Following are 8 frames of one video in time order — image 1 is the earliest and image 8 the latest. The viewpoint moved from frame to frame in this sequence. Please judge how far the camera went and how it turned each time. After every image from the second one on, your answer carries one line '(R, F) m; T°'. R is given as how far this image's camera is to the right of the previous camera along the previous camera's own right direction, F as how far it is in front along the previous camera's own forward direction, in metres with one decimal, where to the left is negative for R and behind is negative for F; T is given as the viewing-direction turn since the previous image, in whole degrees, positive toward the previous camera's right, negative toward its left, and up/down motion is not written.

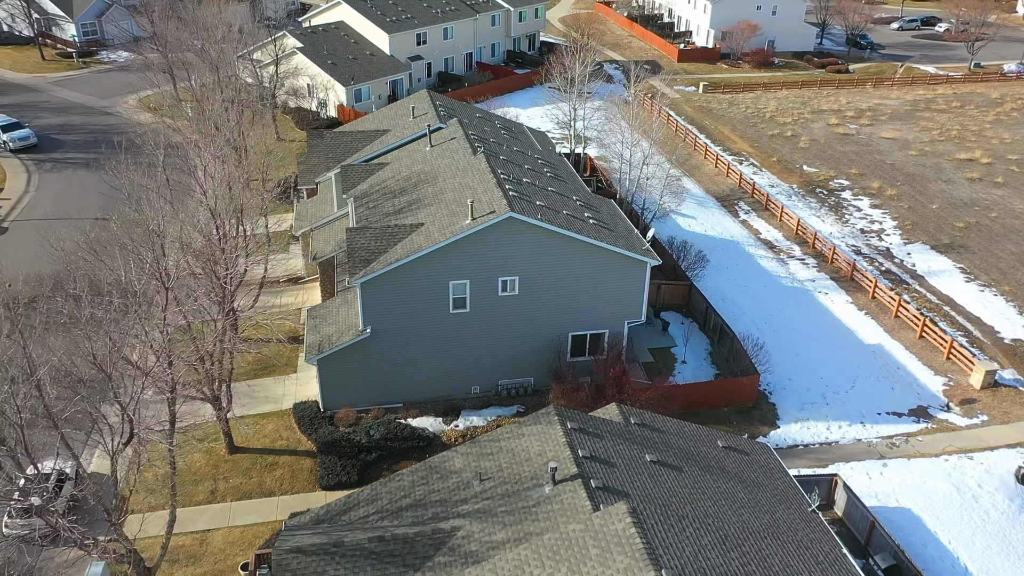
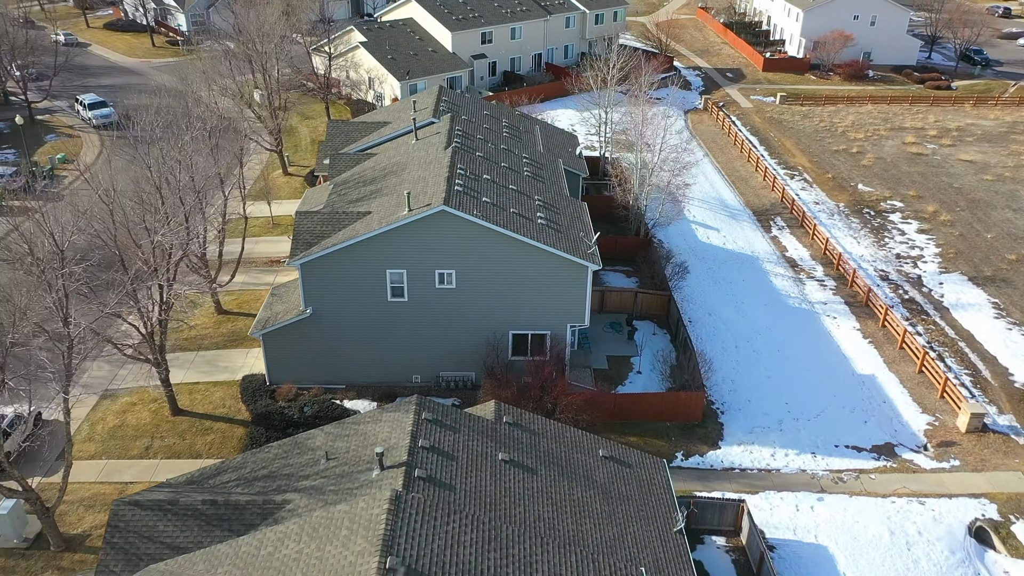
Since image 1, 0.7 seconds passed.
(+5.7, +0.3) m; -9°
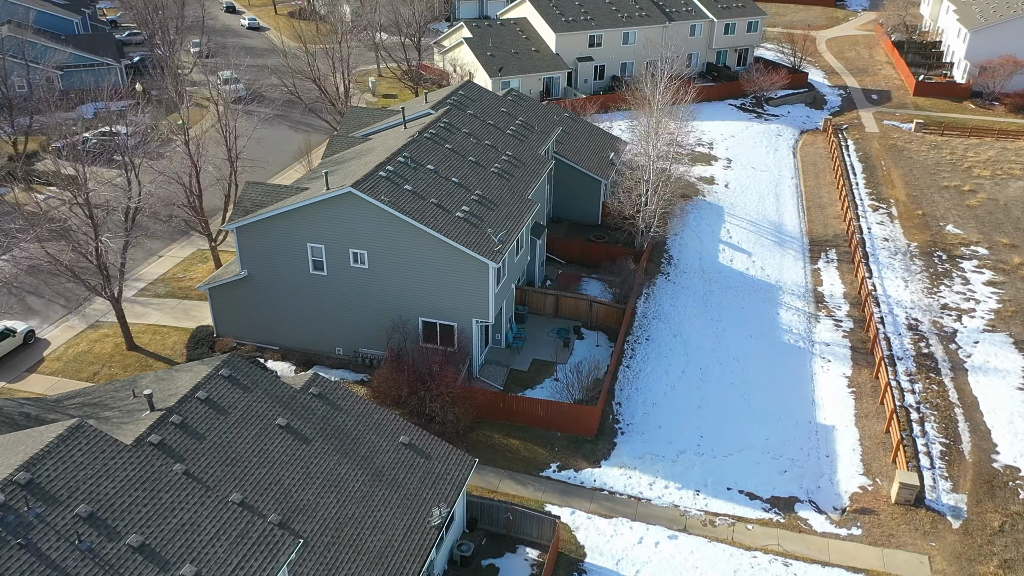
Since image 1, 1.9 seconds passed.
(+9.3, +0.9) m; -15°
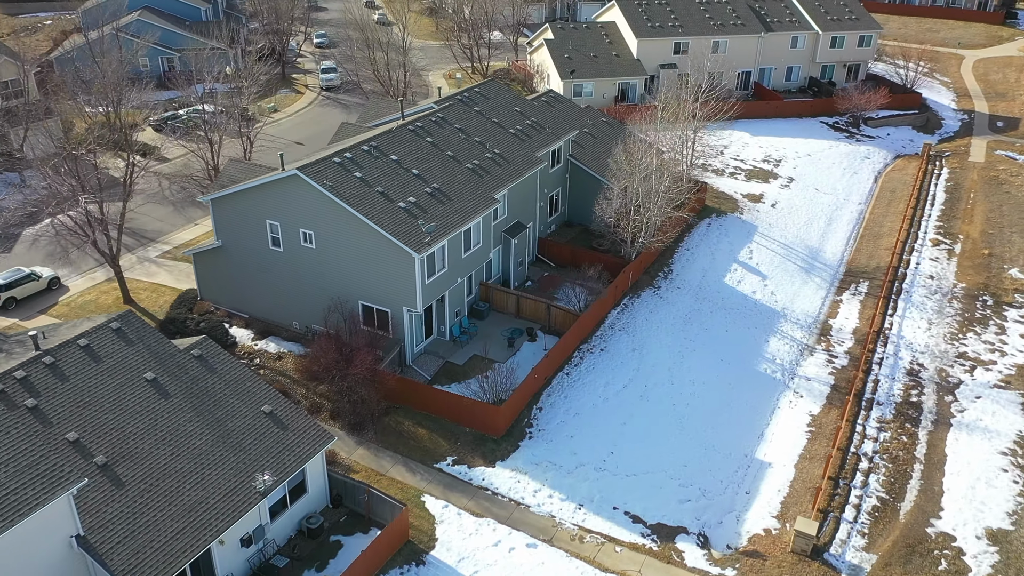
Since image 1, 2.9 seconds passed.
(+7.4, +0.6) m; -11°
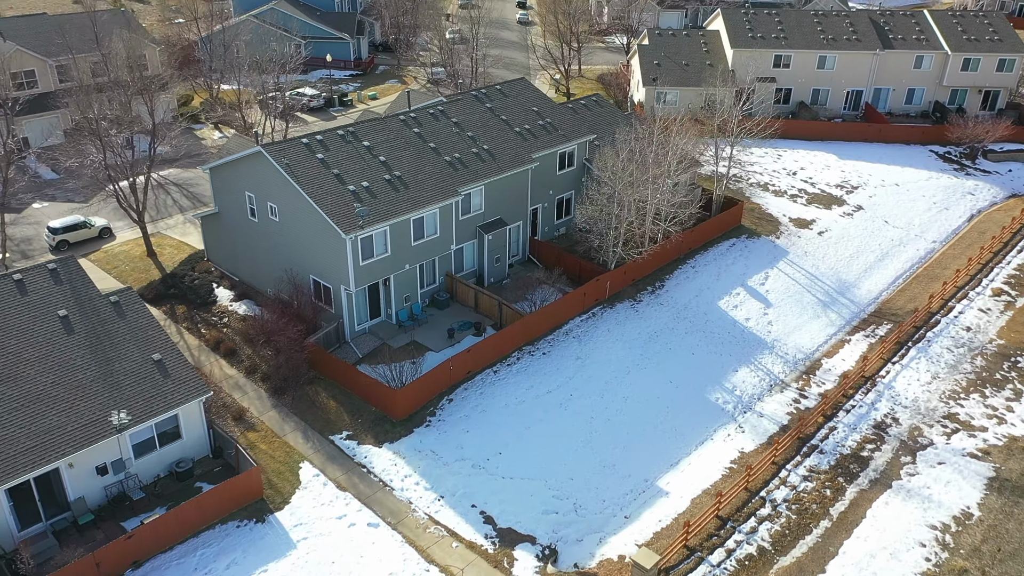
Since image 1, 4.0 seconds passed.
(+8.4, +0.8) m; -13°
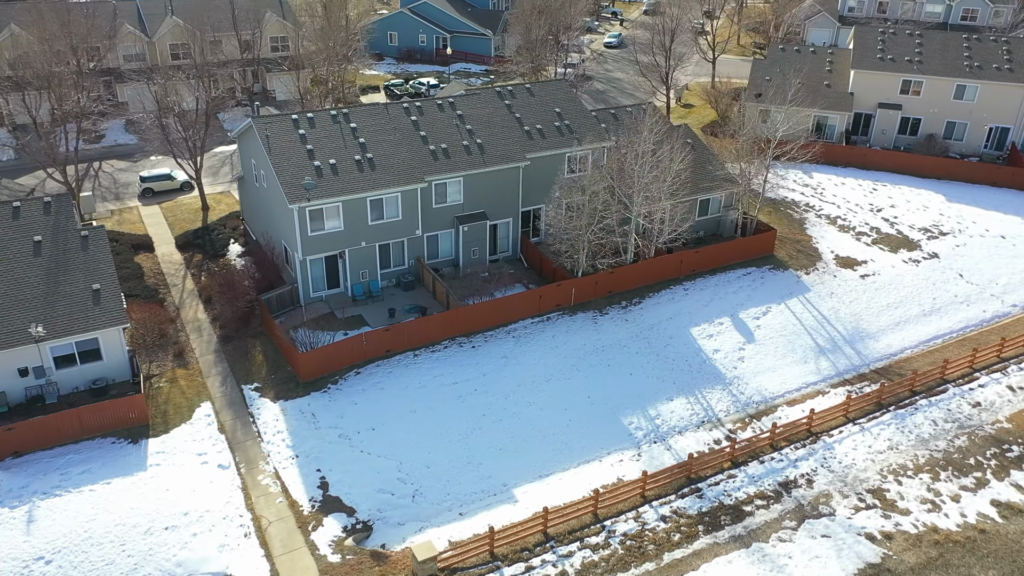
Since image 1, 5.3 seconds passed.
(+10.1, +1.2) m; -16°
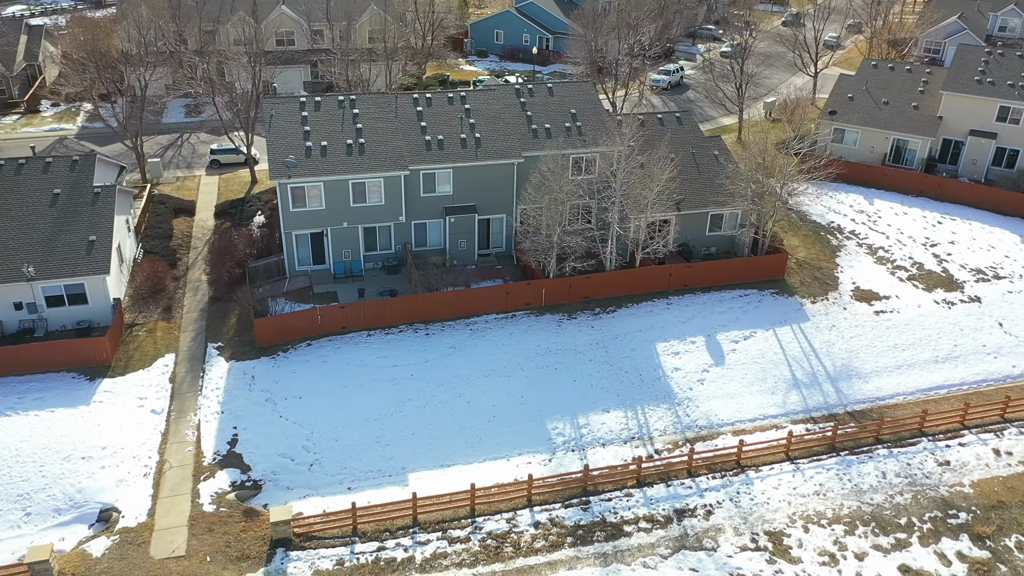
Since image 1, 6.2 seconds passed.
(+7.4, +0.6) m; -11°
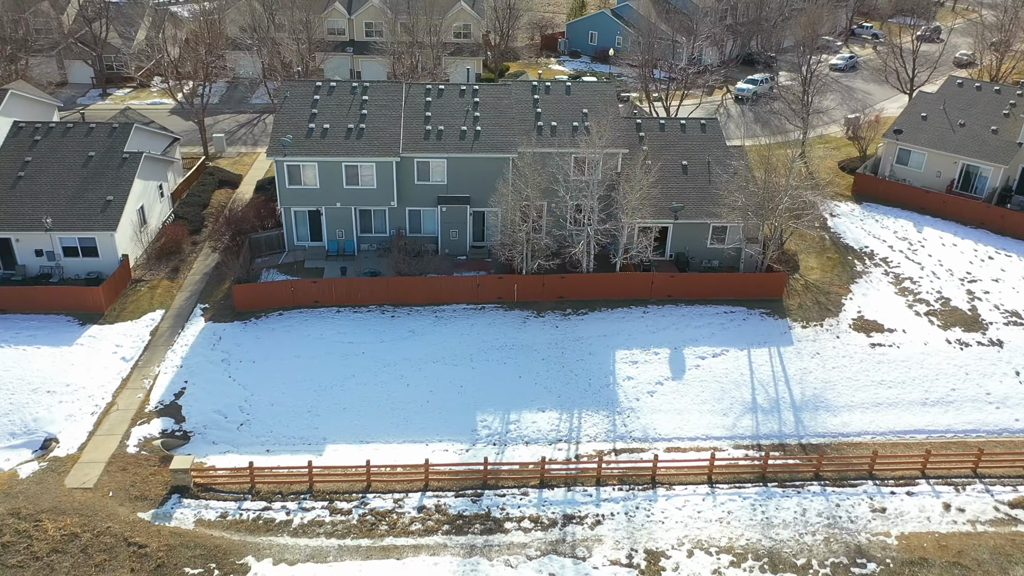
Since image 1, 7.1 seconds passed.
(+6.6, +0.5) m; -10°
